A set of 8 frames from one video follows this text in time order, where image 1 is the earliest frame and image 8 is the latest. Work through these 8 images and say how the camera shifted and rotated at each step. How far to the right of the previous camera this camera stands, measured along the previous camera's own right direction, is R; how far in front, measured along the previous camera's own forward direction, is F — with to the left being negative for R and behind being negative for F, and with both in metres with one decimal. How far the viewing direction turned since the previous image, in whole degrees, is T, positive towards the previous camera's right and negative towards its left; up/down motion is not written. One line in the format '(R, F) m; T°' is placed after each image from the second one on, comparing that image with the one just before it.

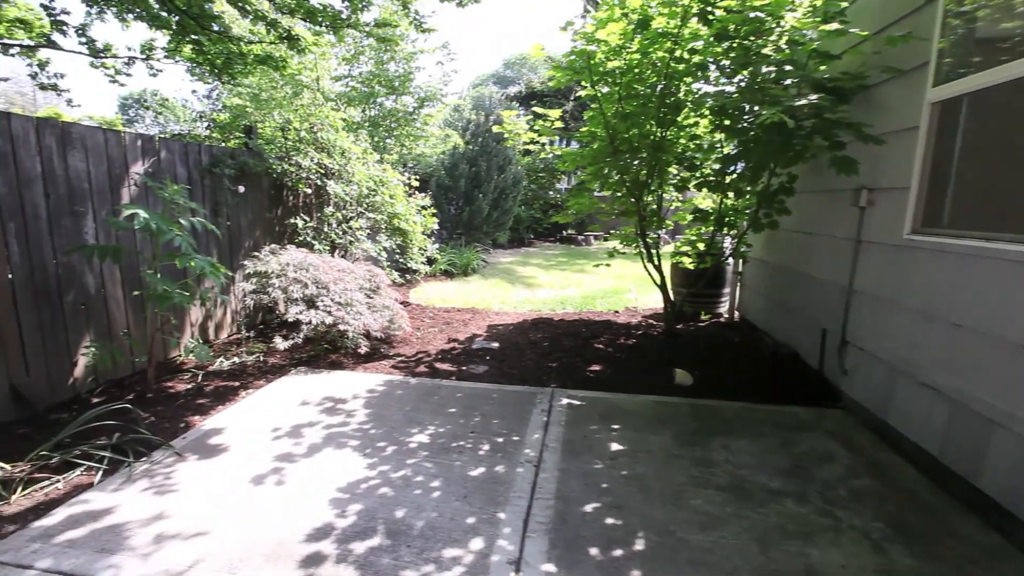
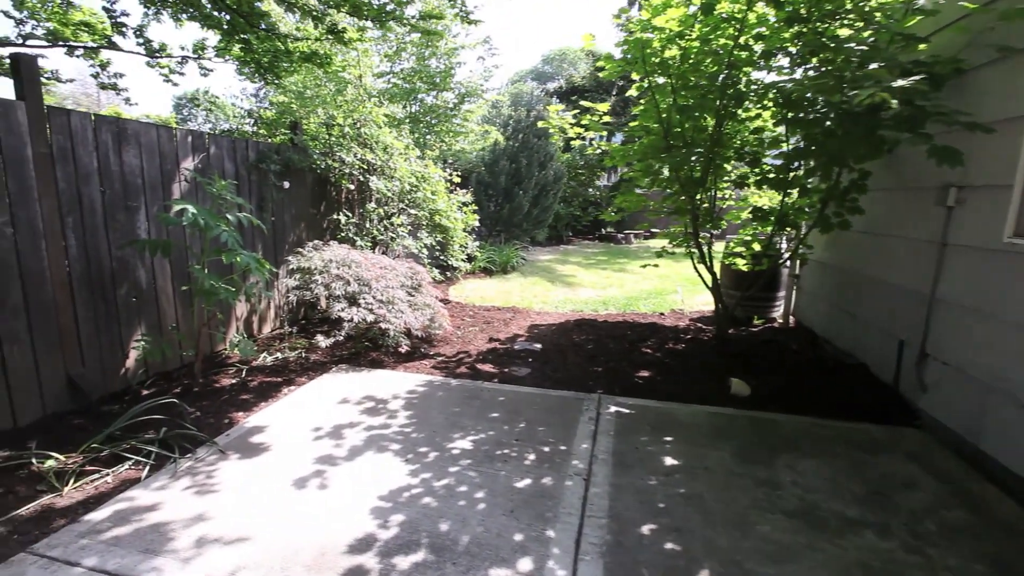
(-0.1, +0.1) m; -4°
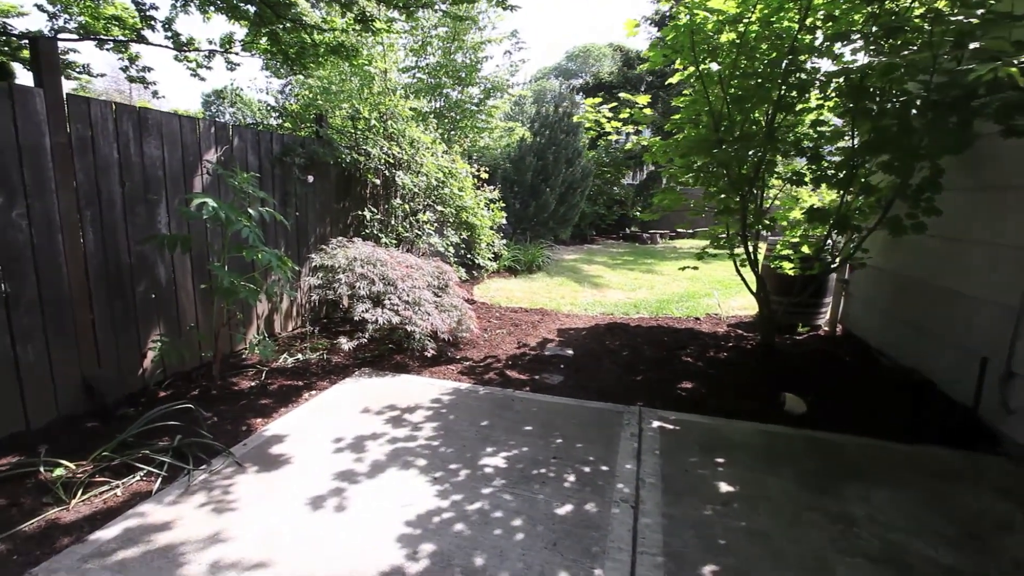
(-0.1, +0.2) m; -2°
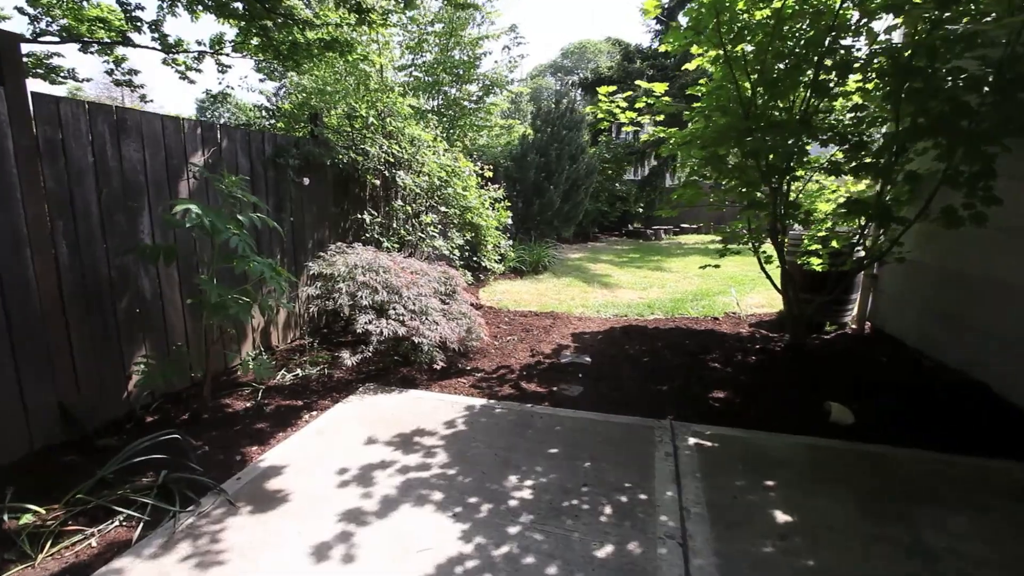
(-0.1, +0.3) m; 0°
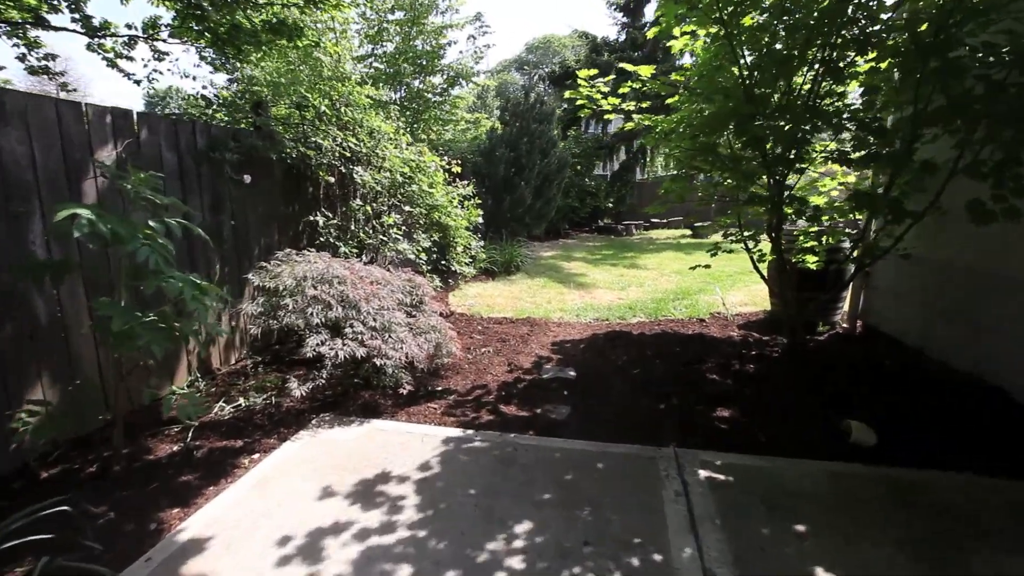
(0.0, +0.4) m; +4°
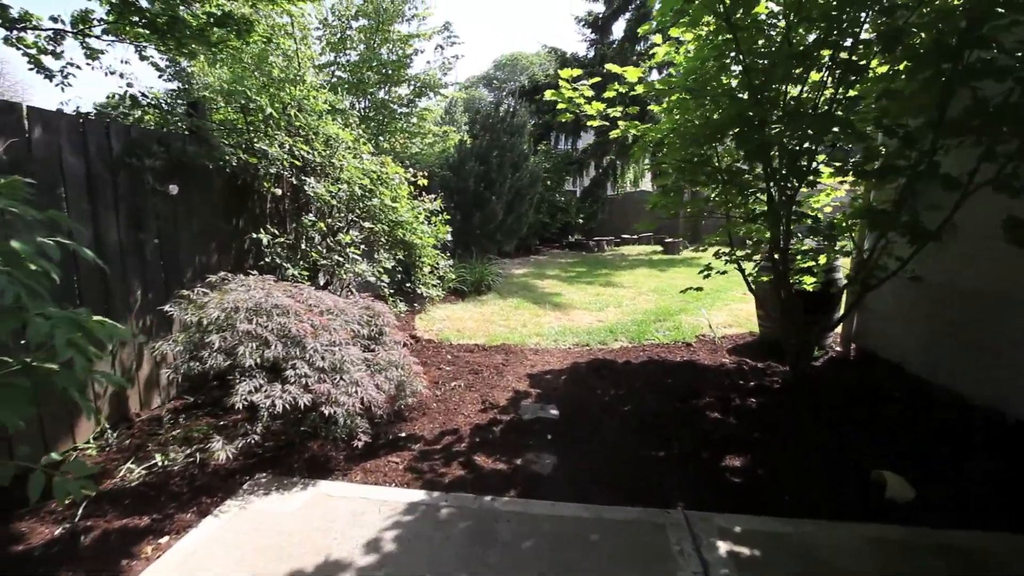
(0.0, +0.4) m; +4°
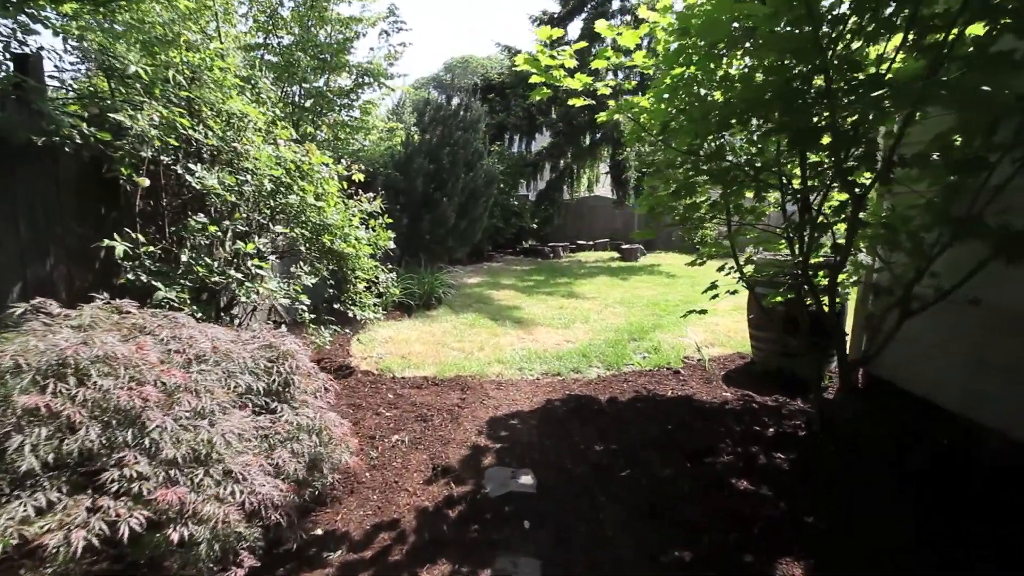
(-0.1, +0.8) m; +6°
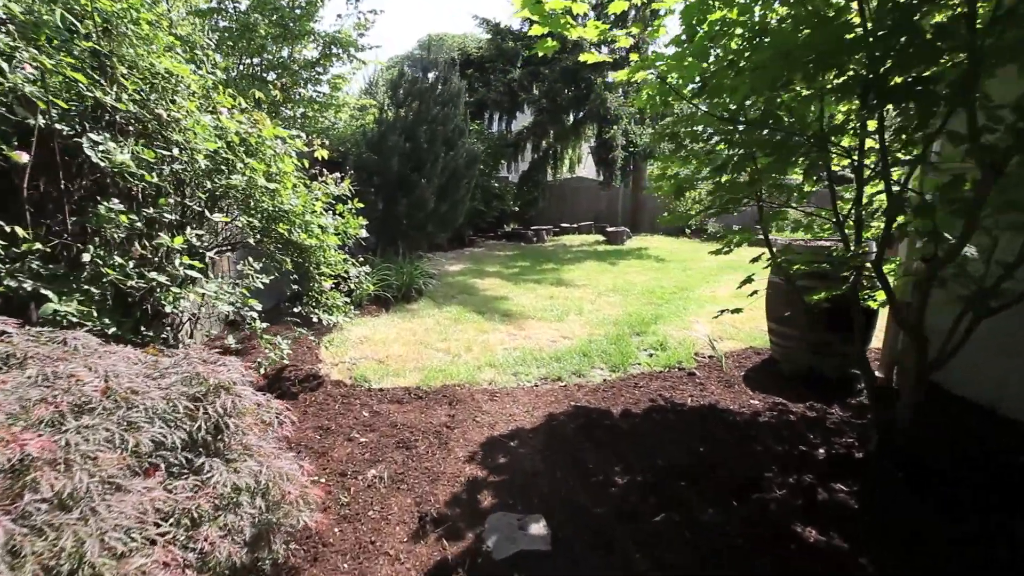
(-0.1, +0.5) m; +2°
